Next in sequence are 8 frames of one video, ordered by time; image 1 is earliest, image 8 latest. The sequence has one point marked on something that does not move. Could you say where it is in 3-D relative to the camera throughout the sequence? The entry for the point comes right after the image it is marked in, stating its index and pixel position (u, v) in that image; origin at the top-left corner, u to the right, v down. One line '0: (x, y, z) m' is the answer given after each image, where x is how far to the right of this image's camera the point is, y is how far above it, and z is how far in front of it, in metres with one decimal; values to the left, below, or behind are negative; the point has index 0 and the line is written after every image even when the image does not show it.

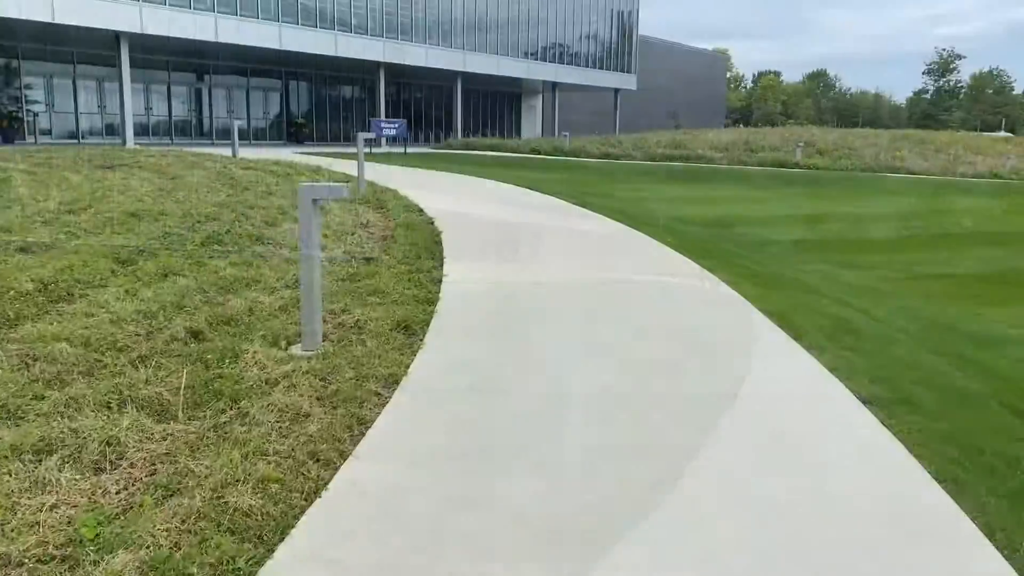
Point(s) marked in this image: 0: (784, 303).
0: (+1.9, -0.1, +6.0) m
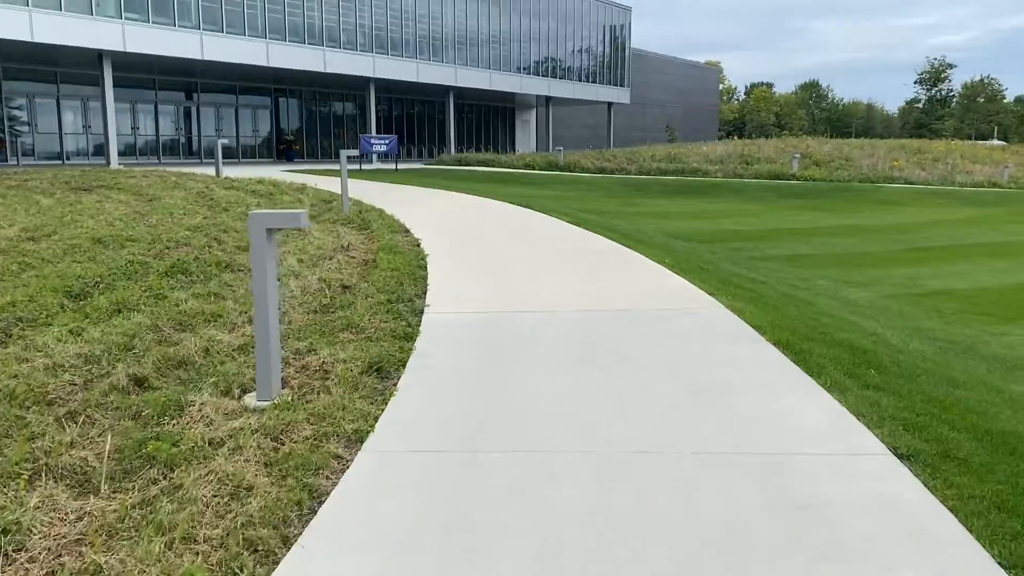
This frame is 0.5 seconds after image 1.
0: (+1.8, -0.3, +5.5) m
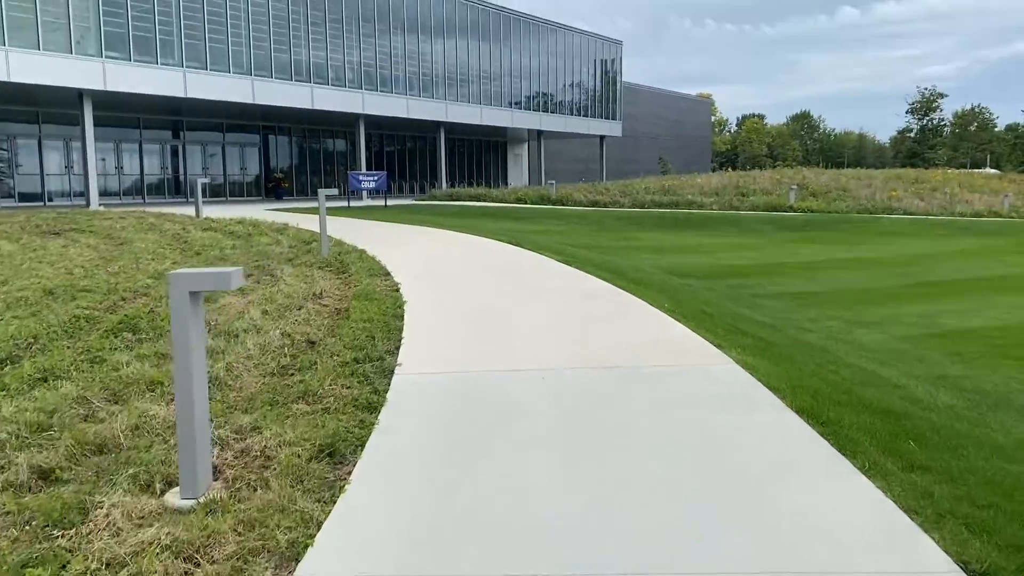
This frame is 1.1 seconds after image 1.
0: (+1.7, -0.6, +4.8) m
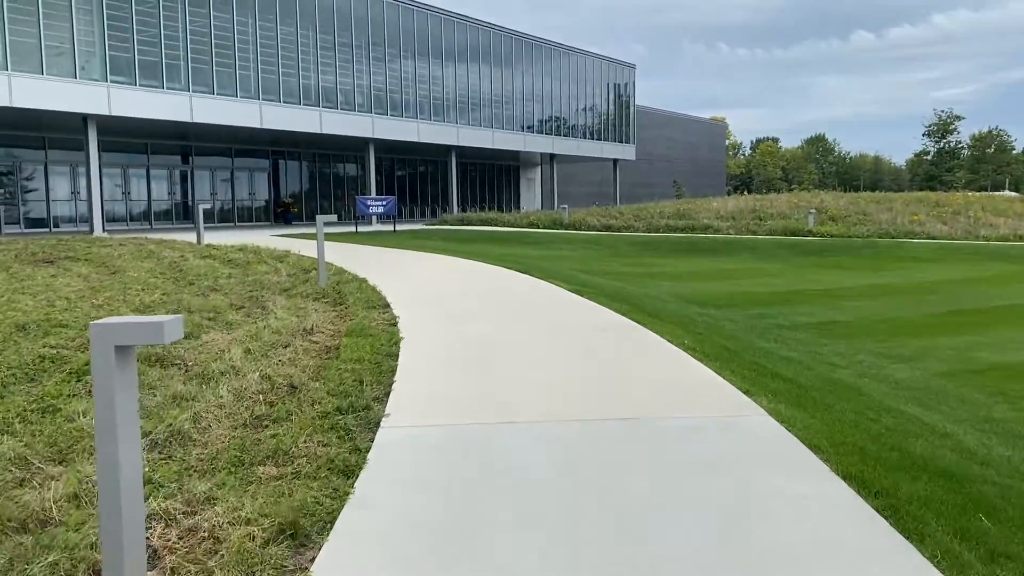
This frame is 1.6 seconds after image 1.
0: (+1.7, -0.8, +4.2) m
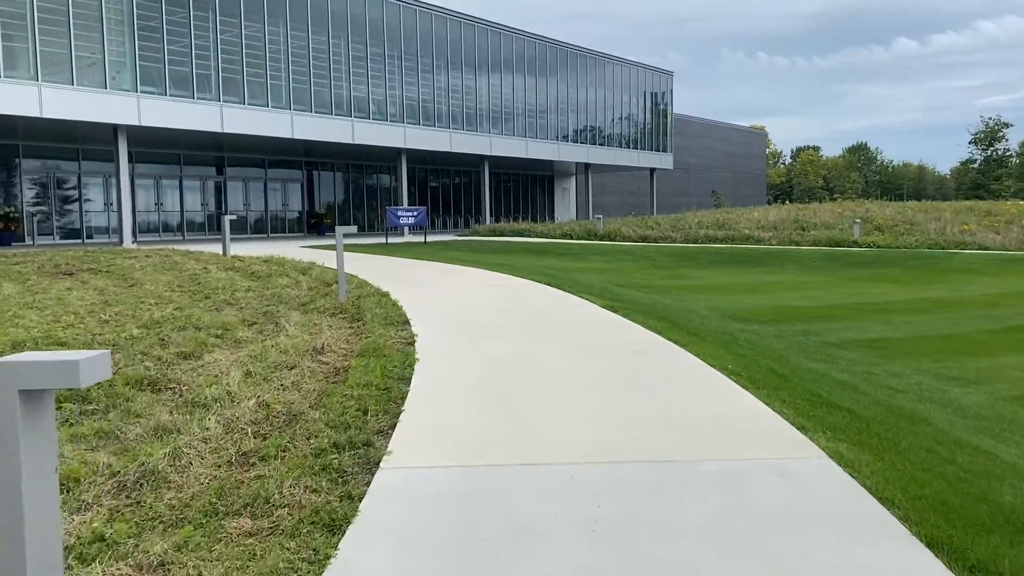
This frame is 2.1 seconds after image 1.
0: (+1.8, -0.9, +3.5) m
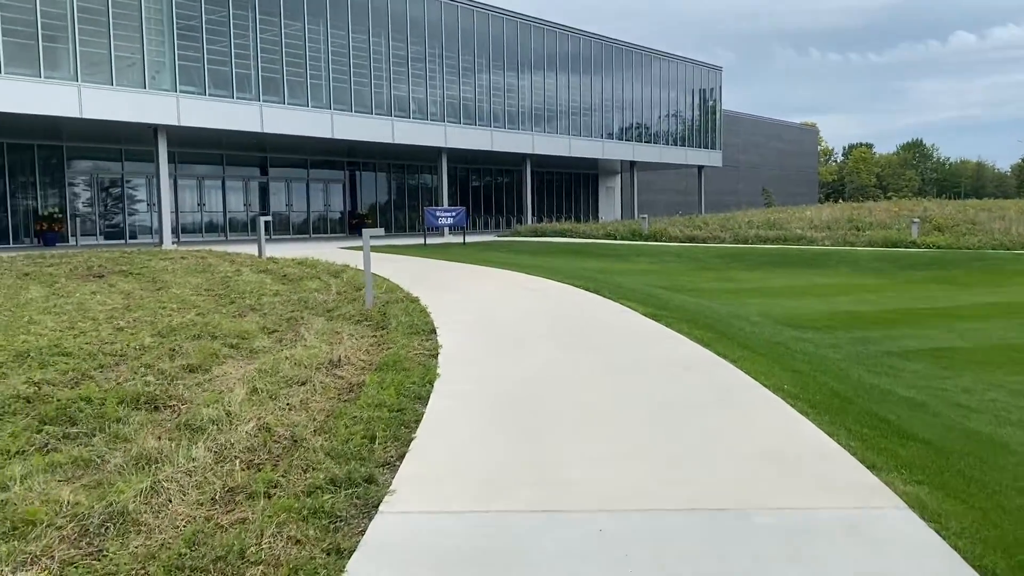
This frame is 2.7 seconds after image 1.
0: (+1.9, -1.0, +2.9) m
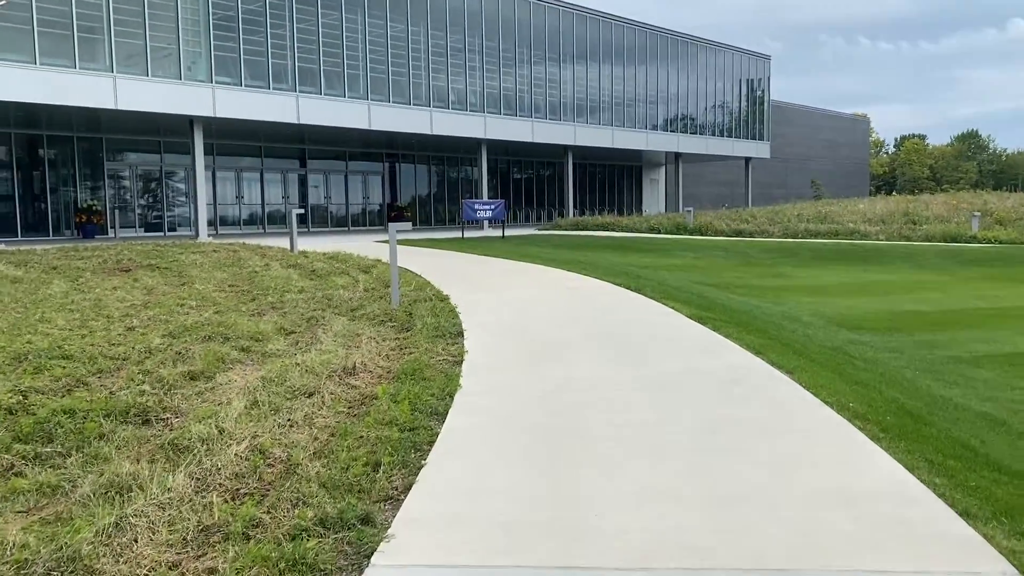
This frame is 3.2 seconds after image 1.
0: (+1.9, -1.0, +2.2) m
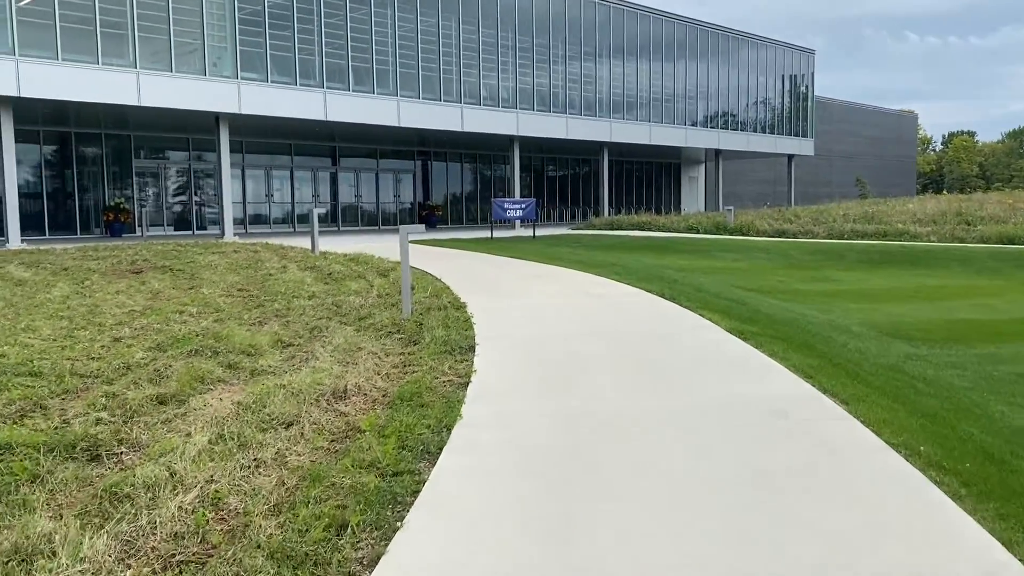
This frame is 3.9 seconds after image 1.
0: (+1.8, -1.1, +1.5) m
